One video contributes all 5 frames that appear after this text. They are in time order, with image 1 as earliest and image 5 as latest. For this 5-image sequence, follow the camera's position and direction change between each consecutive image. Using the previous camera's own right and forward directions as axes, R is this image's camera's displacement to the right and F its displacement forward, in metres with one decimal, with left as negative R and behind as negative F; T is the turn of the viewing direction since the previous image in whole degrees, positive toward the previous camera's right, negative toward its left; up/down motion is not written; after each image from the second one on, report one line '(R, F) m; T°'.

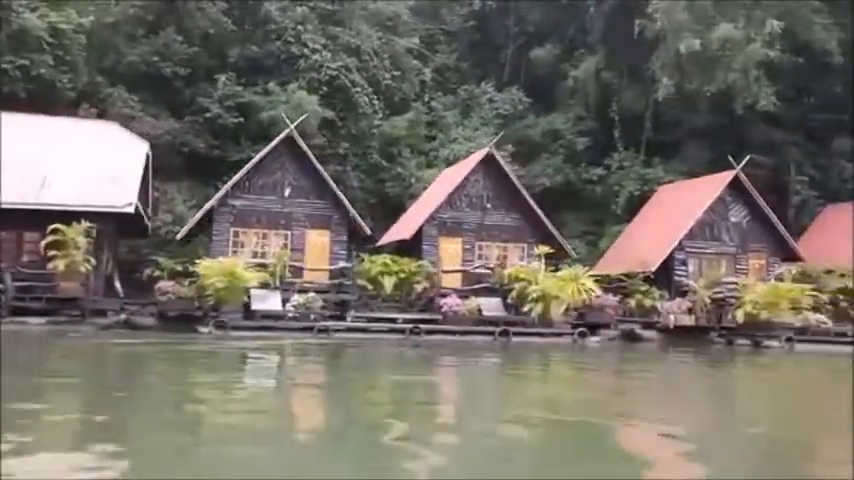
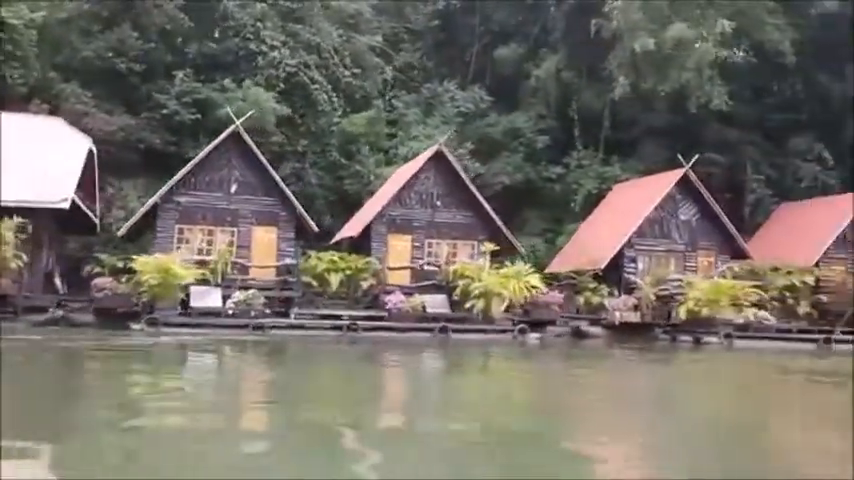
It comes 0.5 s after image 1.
(+0.6, -0.1) m; +1°
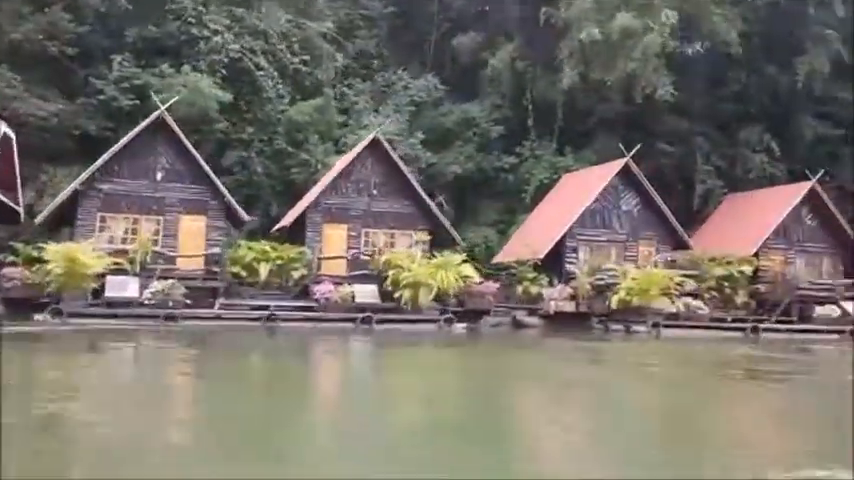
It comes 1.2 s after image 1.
(+0.8, +0.2) m; +1°
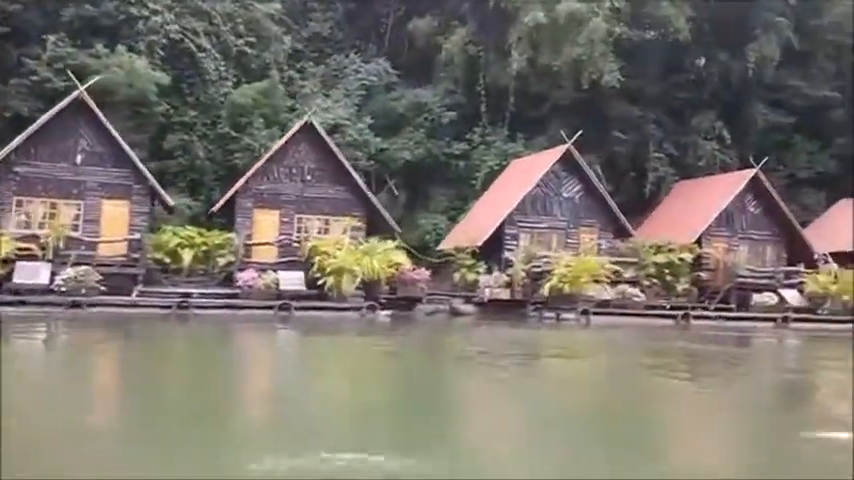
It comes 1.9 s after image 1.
(+0.8, +0.3) m; +1°
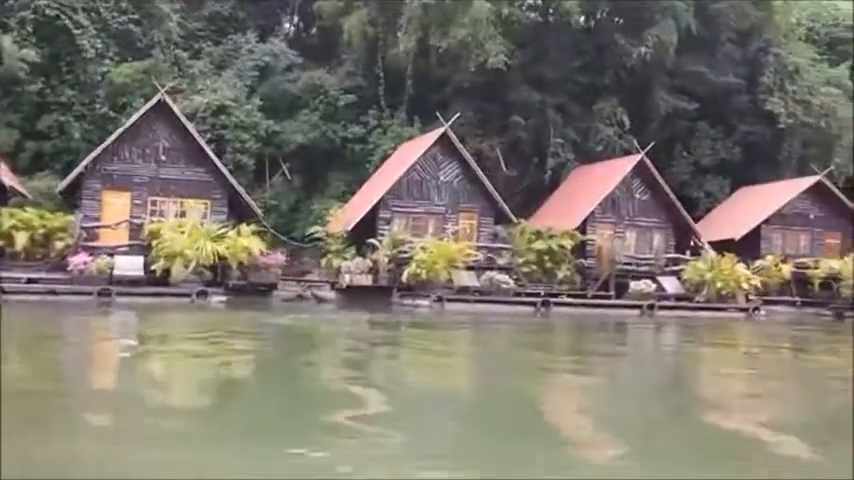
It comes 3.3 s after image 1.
(+1.9, +0.6) m; +2°
